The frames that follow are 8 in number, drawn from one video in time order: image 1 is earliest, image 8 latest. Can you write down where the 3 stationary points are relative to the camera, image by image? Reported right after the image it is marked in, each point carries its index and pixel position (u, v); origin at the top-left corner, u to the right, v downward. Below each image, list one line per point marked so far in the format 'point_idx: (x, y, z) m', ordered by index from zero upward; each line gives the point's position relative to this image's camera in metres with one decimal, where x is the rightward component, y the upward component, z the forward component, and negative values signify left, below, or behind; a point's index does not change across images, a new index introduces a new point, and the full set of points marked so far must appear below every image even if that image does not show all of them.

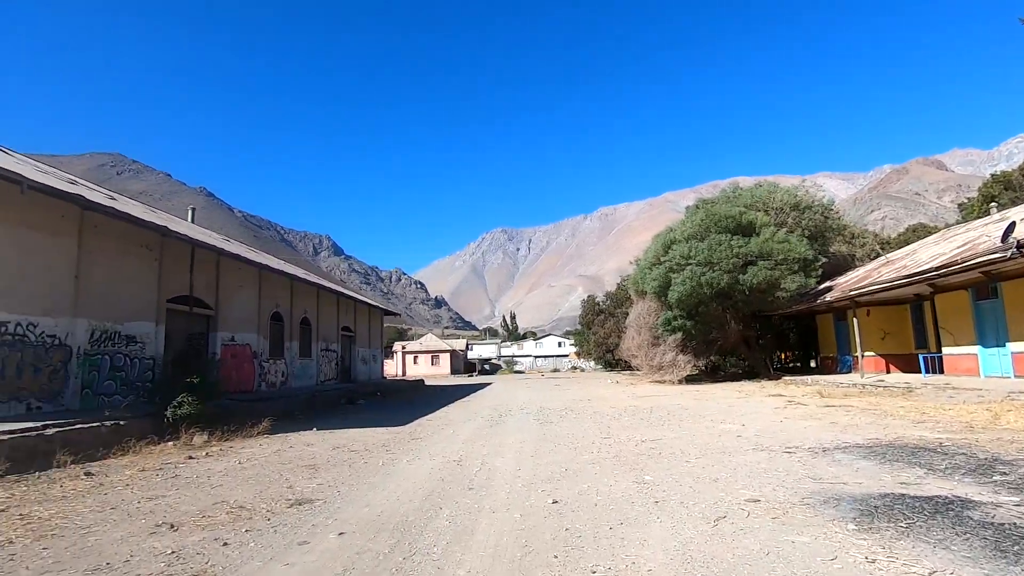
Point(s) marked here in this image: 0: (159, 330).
0: (-9.3, -1.1, +15.0) m
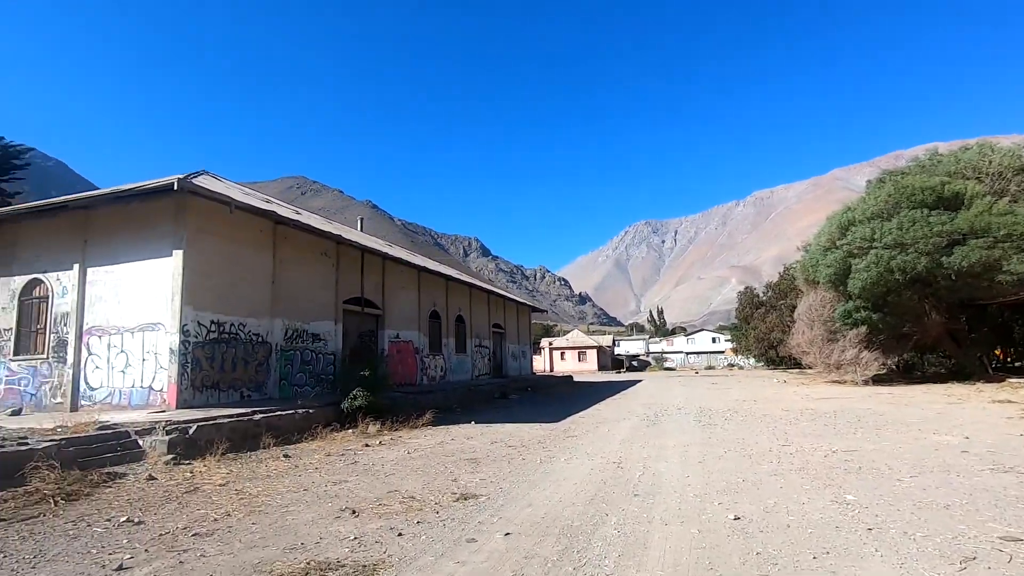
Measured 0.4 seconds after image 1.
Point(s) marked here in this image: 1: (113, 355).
0: (-5.1, -1.2, +16.7) m
1: (-8.7, -1.5, +12.4) m
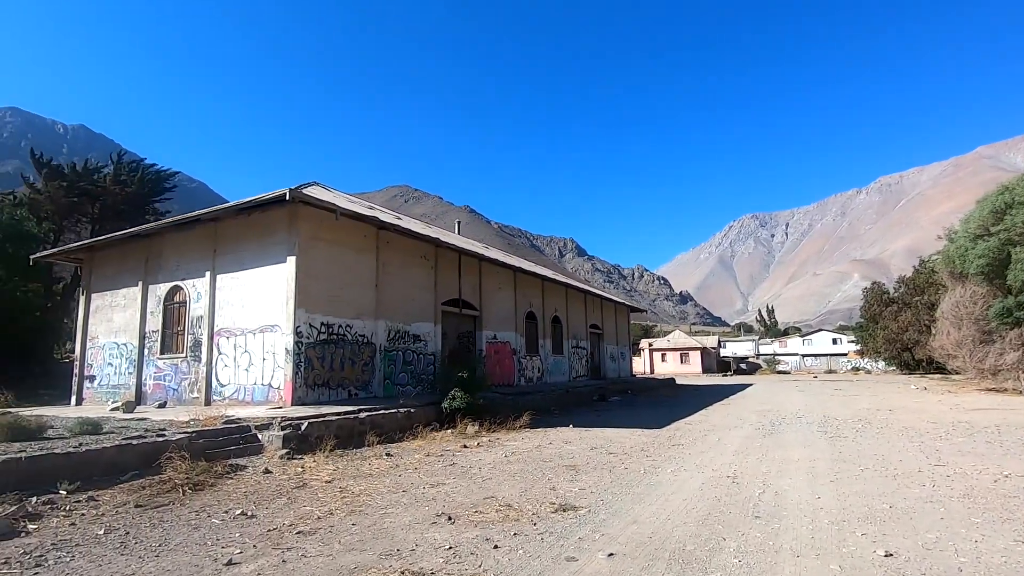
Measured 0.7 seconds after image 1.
0: (-2.3, -1.2, +17.0) m
1: (-6.5, -1.6, +13.4) m
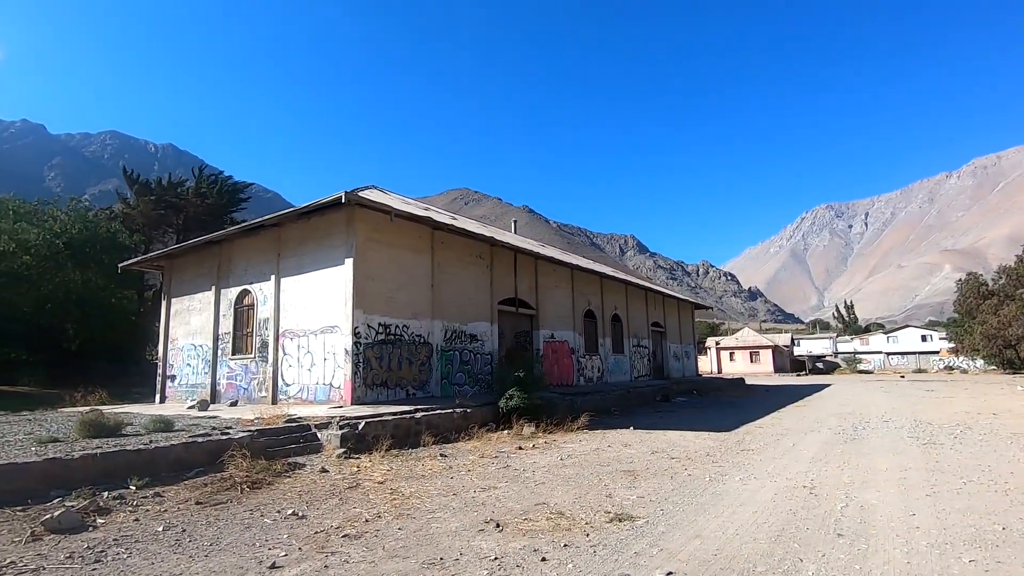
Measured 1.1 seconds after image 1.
0: (-0.5, -1.2, +16.9) m
1: (-5.1, -1.6, +13.7) m
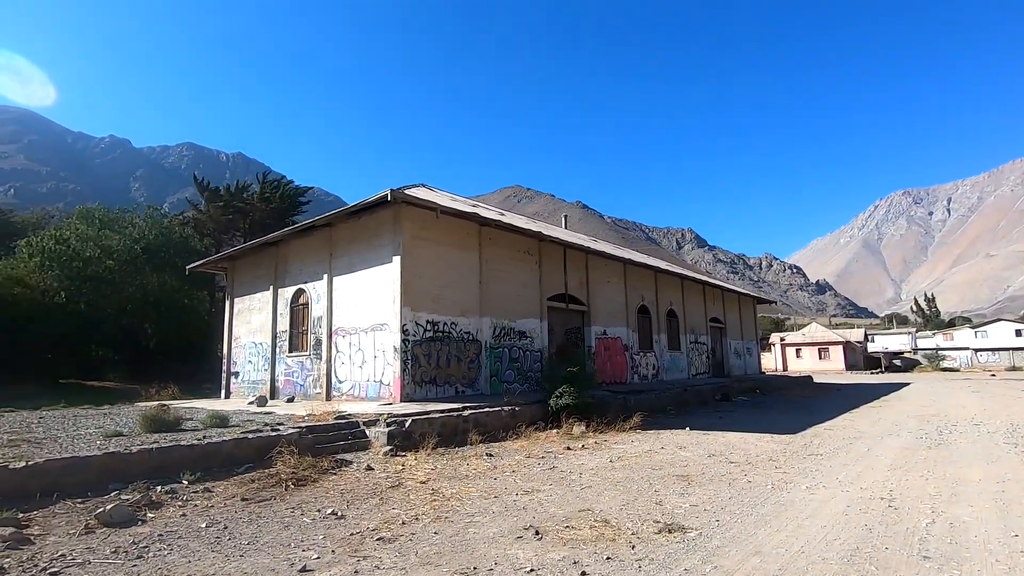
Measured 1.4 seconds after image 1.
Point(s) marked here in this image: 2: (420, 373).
0: (+0.9, -1.1, +16.6) m
1: (-3.9, -1.6, +13.9) m
2: (-2.1, -1.9, +12.9) m
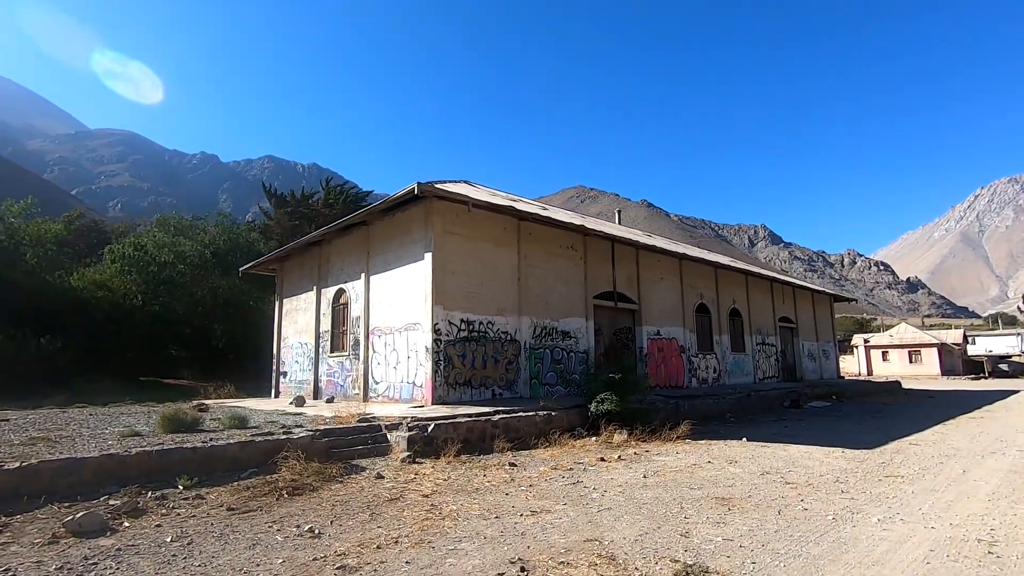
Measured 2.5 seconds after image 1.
0: (+2.2, -1.0, +15.6) m
1: (-3.0, -1.5, +13.5) m
2: (-1.3, -1.9, +12.3) m
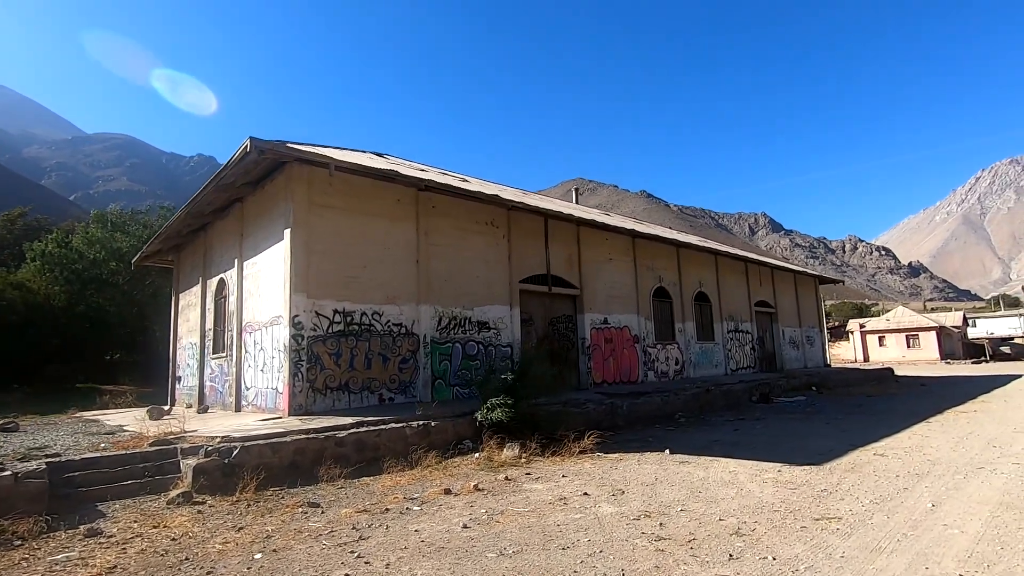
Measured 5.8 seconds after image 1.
0: (0.0, -0.6, +13.3) m
1: (-5.1, -1.3, +11.2) m
2: (-3.4, -1.6, +10.1) m
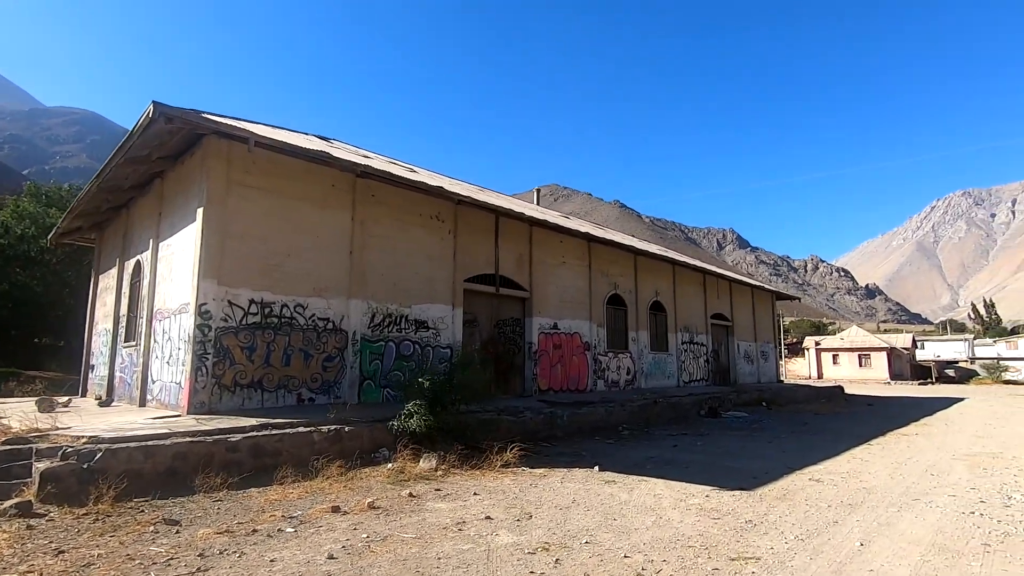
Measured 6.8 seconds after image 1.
0: (-1.3, -0.6, +12.6) m
1: (-6.3, -1.0, +10.2) m
2: (-4.5, -1.4, +9.2) m
